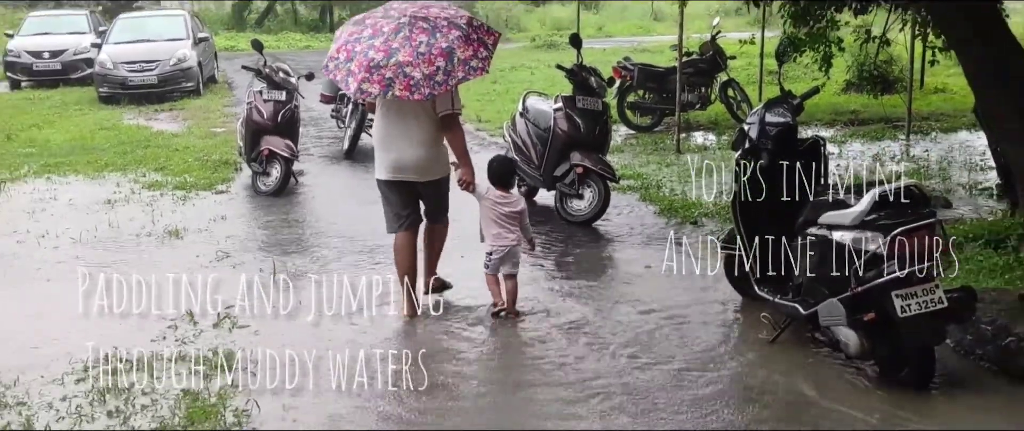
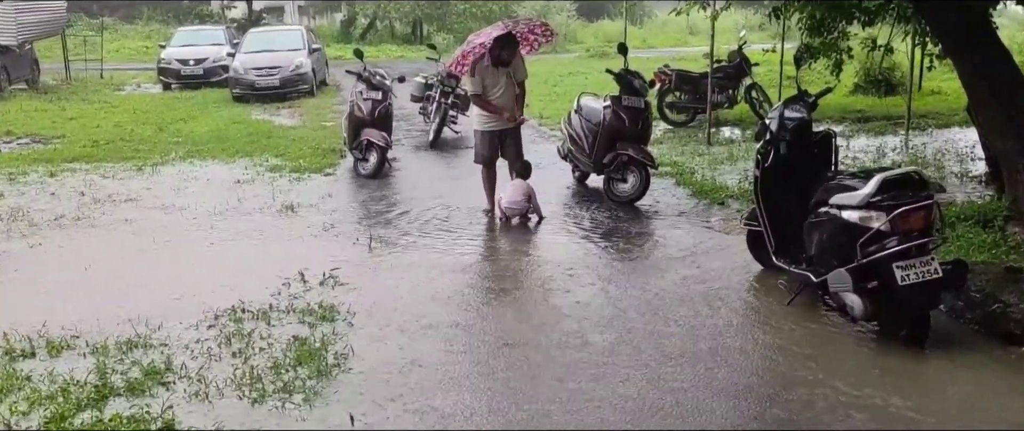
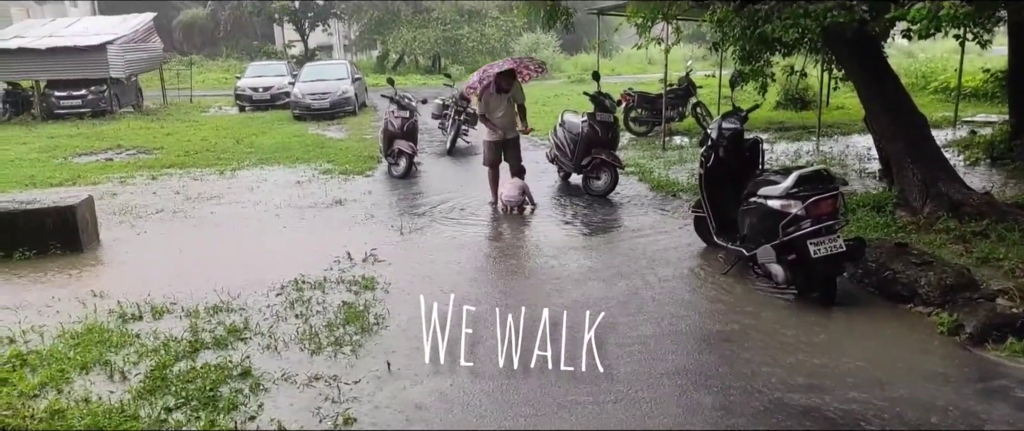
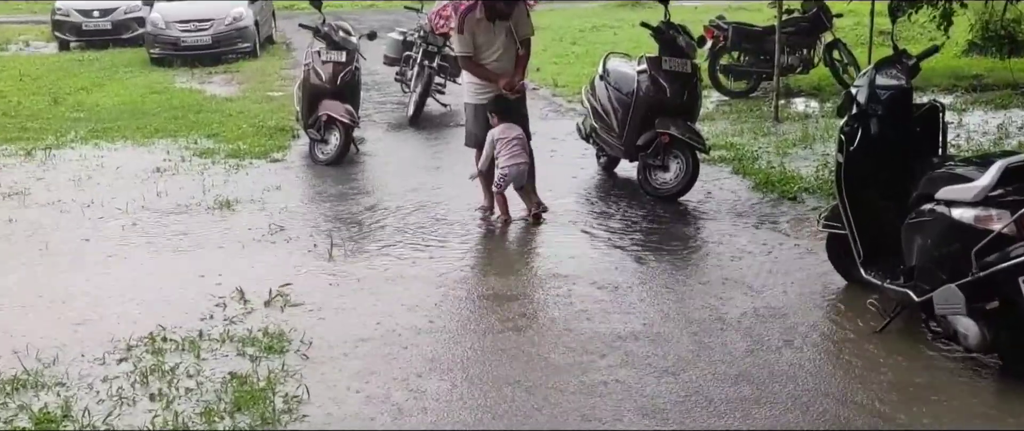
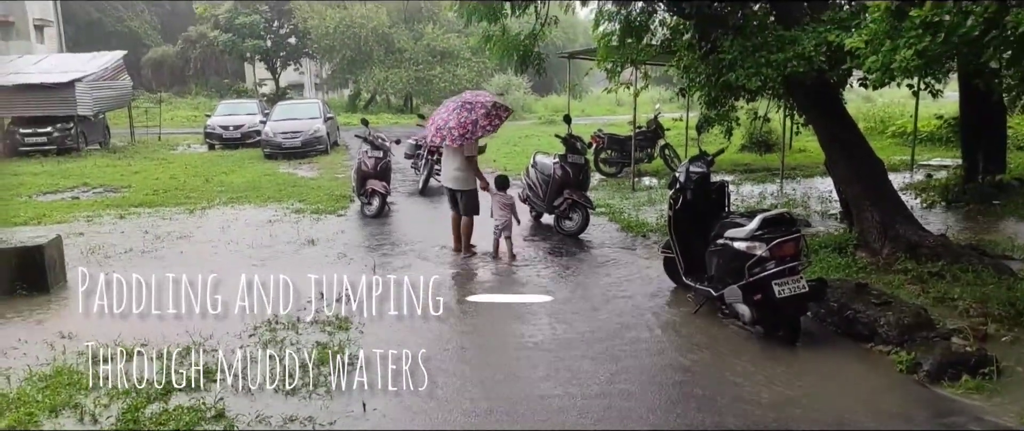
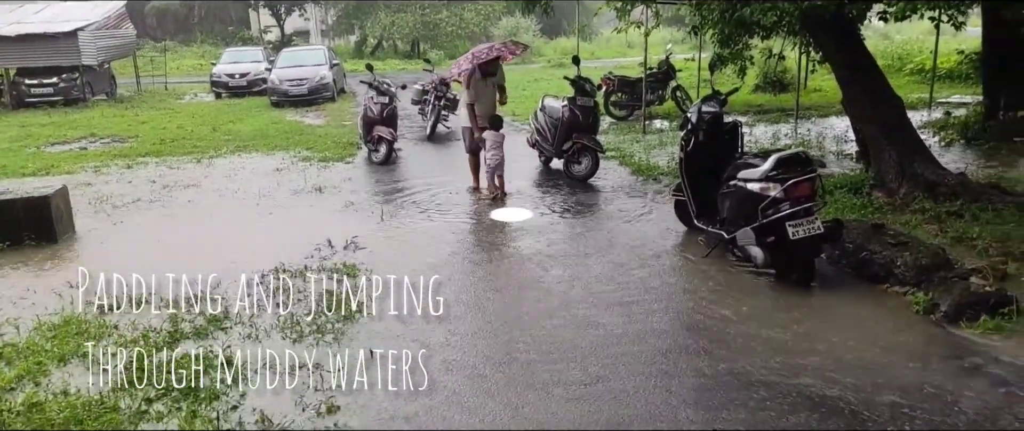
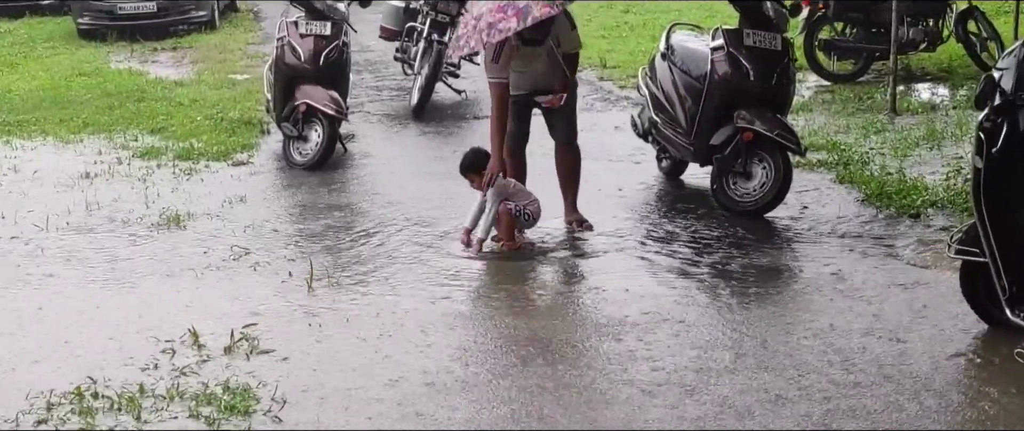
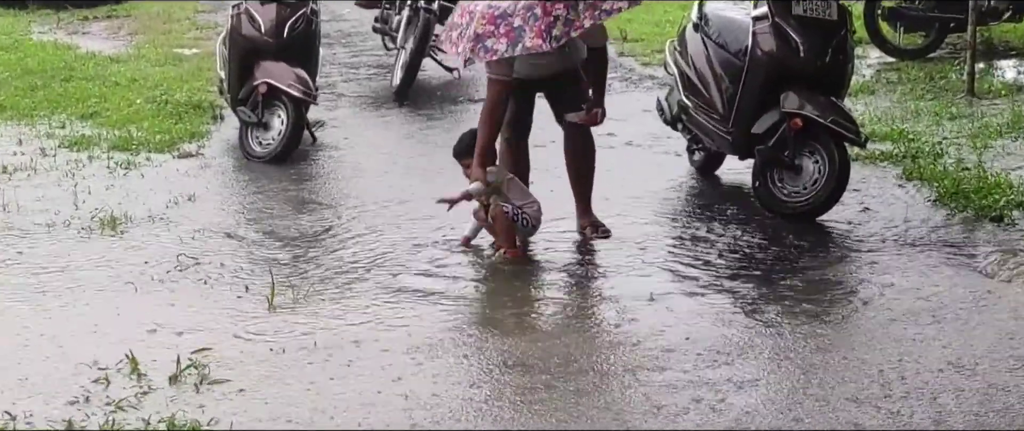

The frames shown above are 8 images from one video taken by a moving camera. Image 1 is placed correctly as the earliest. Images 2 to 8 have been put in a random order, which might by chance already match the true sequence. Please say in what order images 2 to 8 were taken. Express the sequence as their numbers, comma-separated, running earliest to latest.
5, 6, 3, 2, 4, 7, 8
